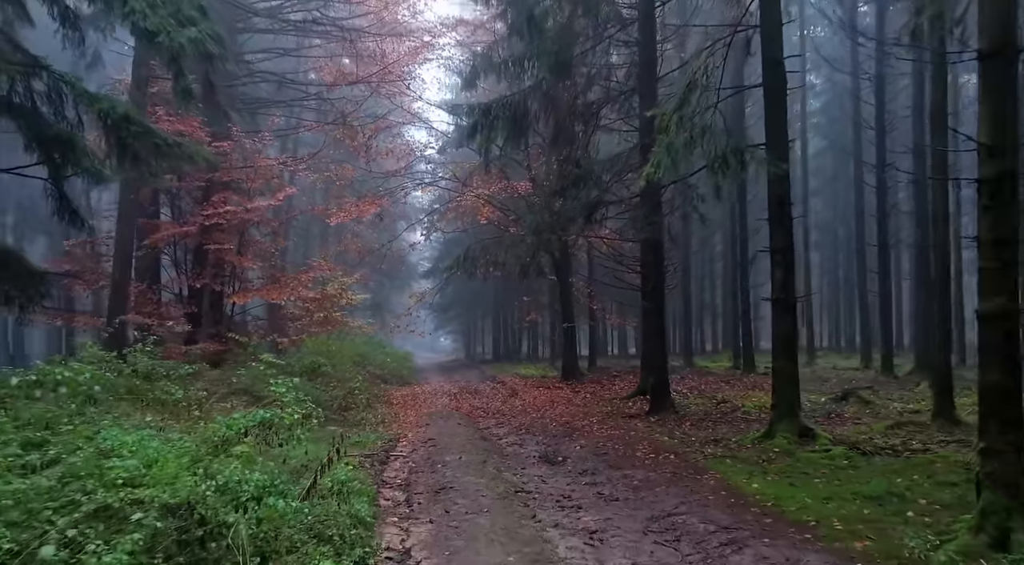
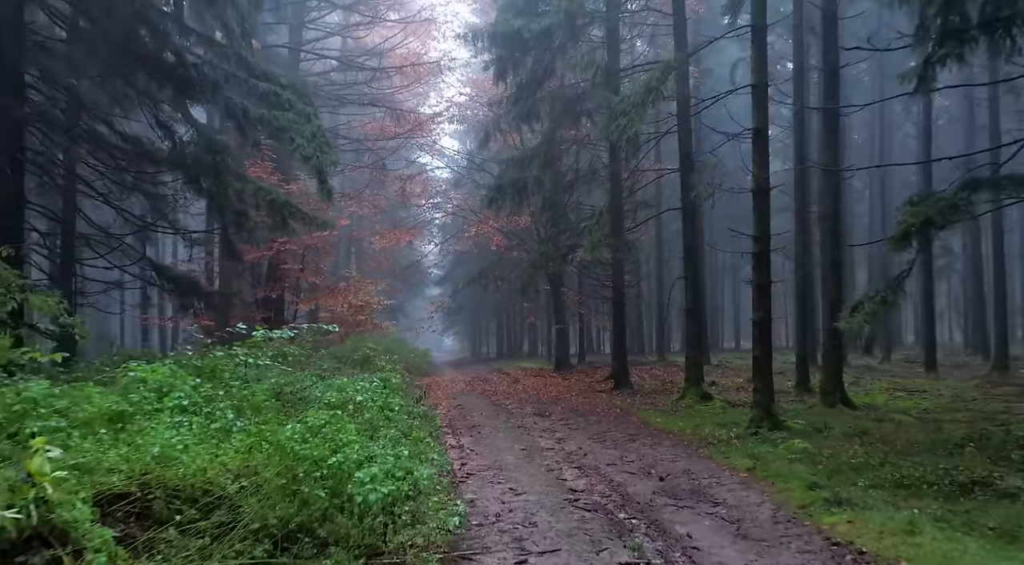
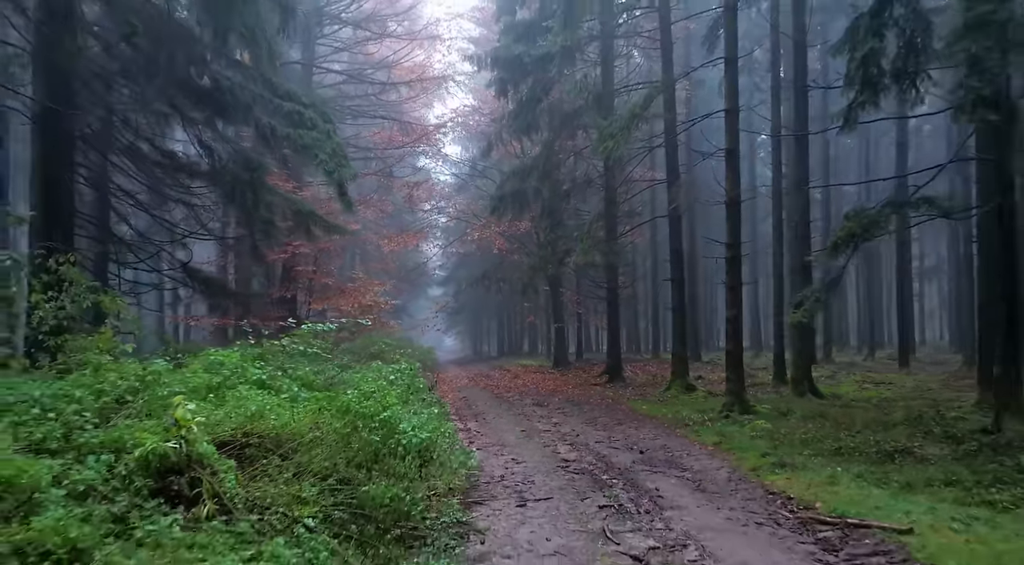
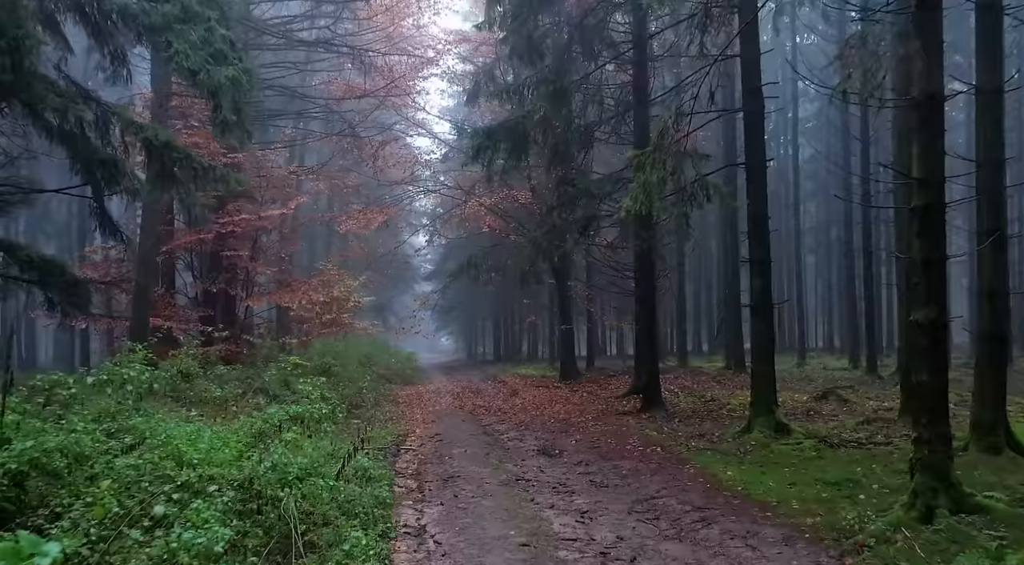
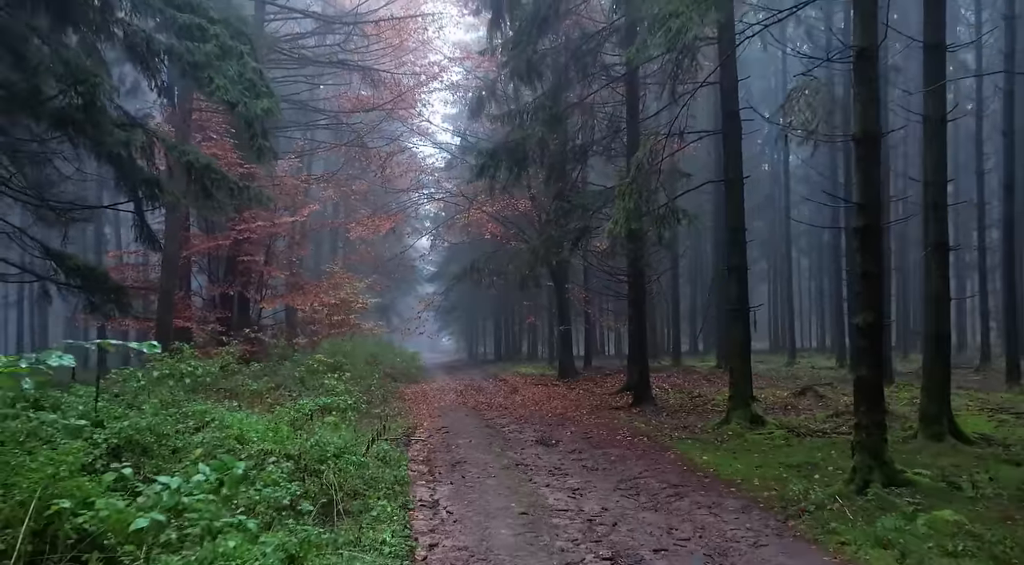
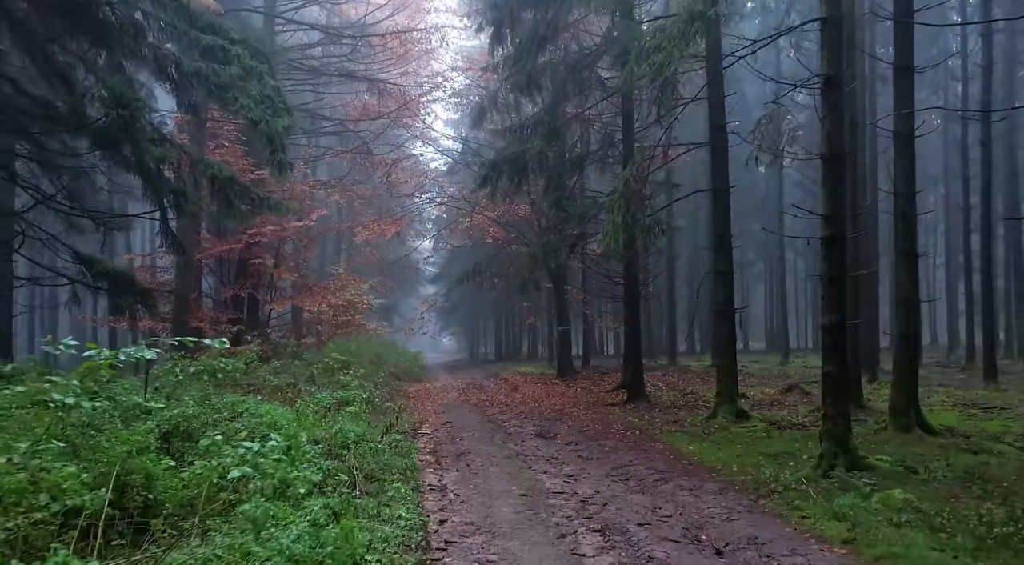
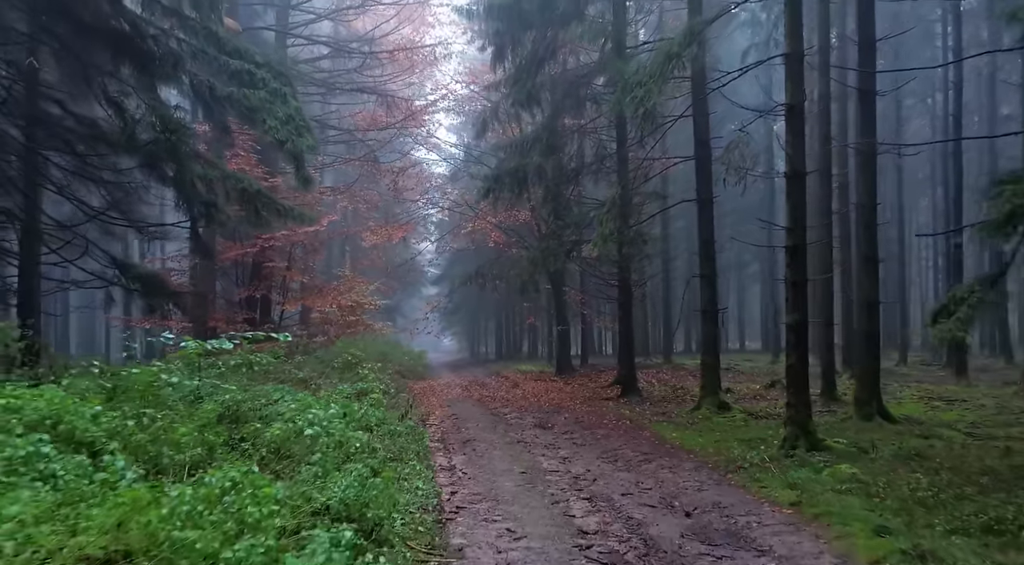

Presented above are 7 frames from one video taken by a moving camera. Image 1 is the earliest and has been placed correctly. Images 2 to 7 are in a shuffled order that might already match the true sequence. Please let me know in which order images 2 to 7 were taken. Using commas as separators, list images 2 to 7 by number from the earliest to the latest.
4, 5, 6, 7, 2, 3
